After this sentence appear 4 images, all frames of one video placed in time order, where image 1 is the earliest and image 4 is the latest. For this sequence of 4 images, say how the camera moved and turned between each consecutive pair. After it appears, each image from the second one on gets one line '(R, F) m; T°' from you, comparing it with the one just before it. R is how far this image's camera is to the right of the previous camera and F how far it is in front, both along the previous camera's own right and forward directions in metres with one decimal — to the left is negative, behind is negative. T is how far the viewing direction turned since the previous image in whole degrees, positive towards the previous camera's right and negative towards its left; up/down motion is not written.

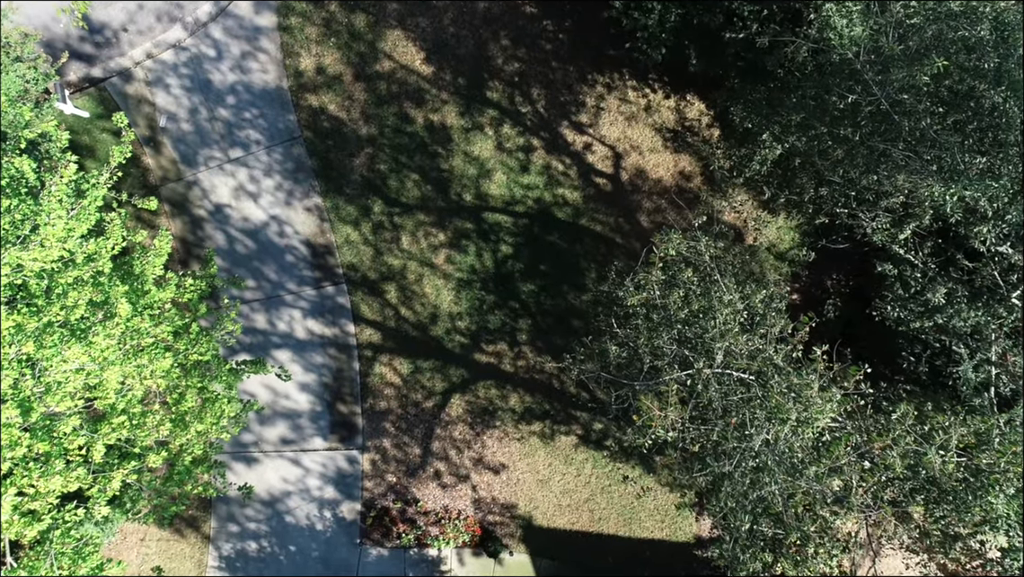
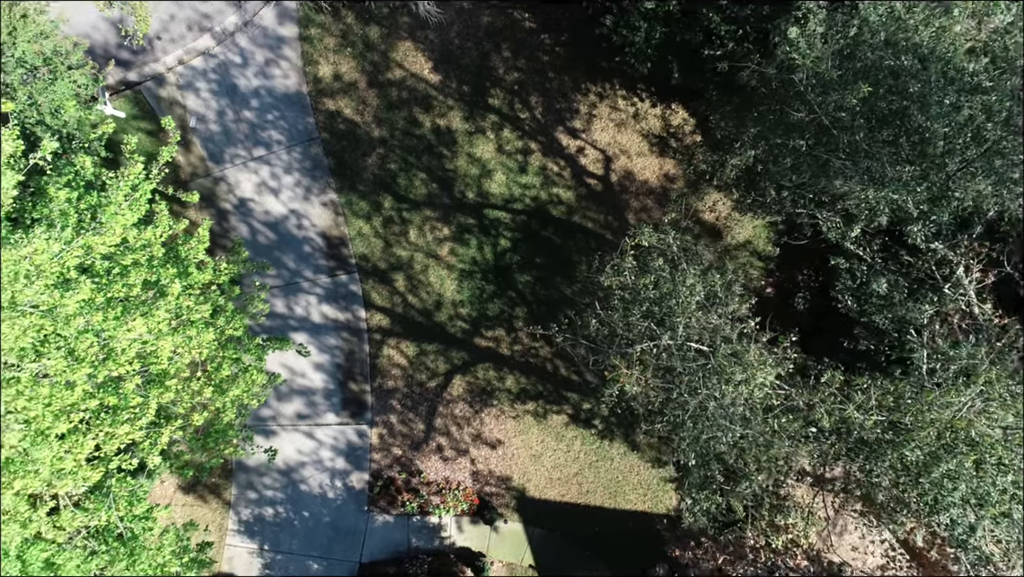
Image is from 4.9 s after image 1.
(0.0, -1.0) m; 0°
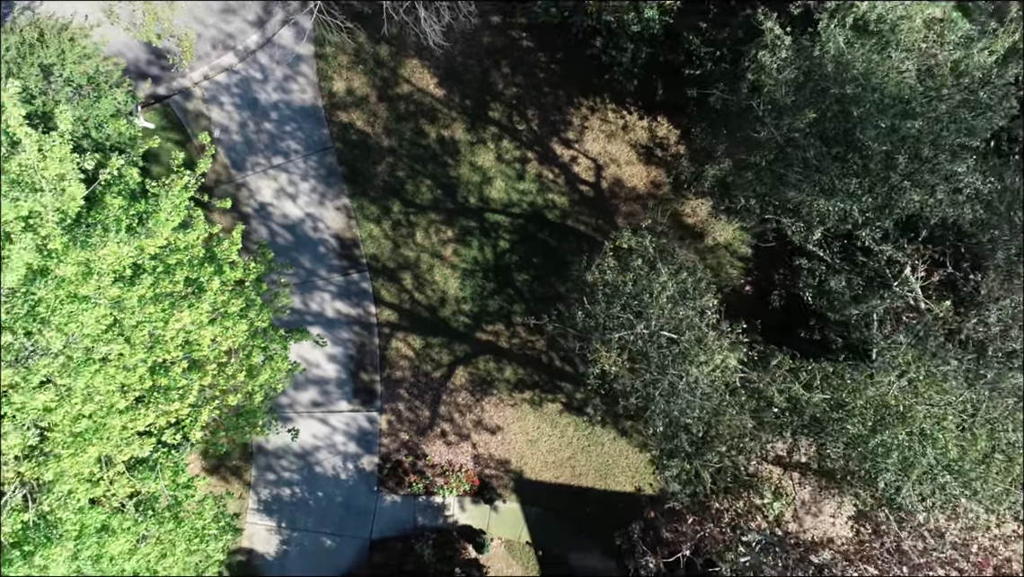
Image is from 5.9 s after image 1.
(0.0, -1.0) m; 0°
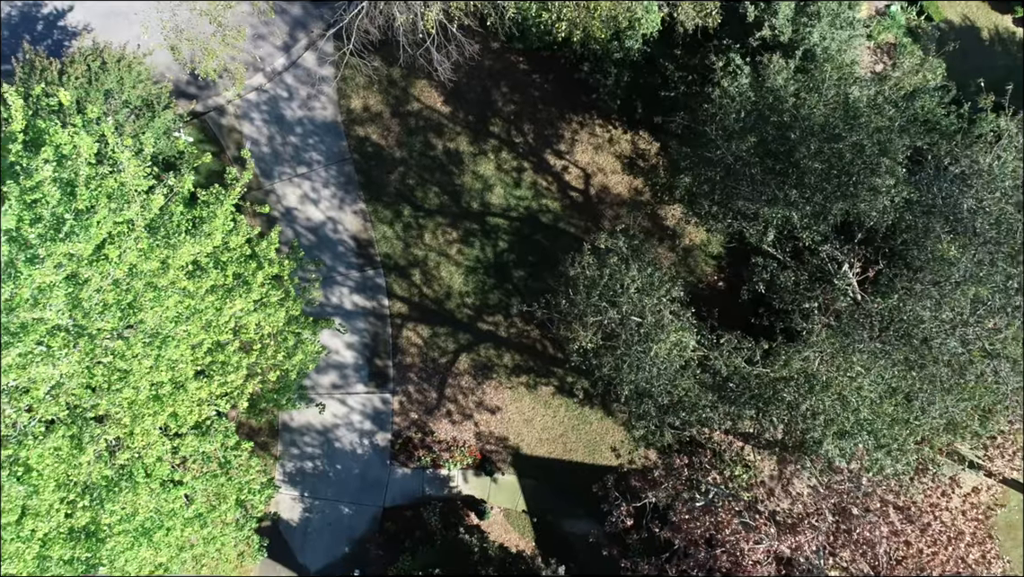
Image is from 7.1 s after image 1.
(+0.1, -1.6) m; 0°
